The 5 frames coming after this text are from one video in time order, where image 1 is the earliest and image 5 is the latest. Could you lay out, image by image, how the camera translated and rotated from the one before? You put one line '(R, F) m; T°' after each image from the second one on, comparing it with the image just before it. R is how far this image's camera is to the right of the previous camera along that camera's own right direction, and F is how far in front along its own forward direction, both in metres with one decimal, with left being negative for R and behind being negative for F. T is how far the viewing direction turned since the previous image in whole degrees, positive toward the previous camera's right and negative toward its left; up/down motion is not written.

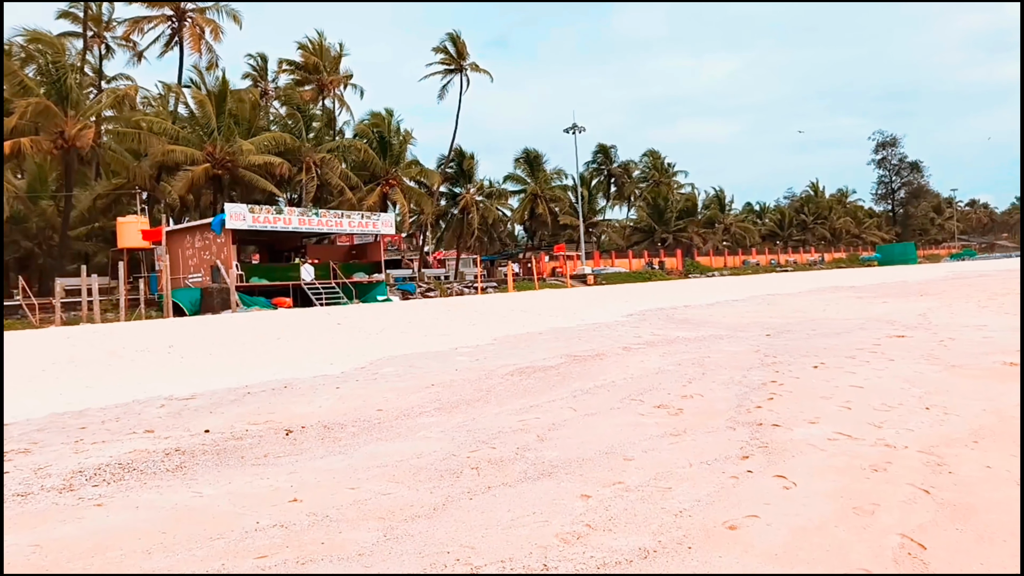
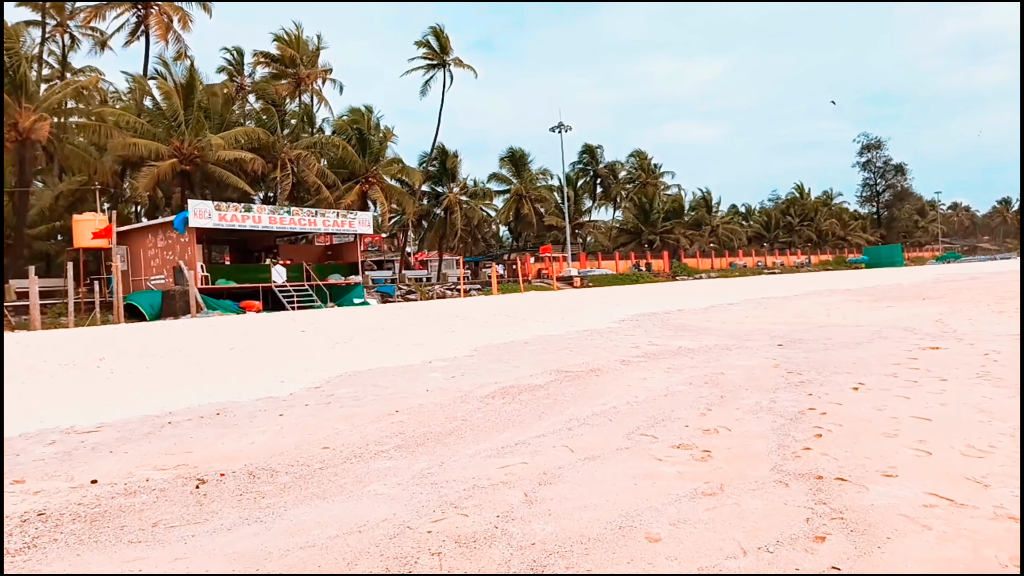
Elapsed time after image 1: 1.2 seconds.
(0.0, +1.2) m; +1°
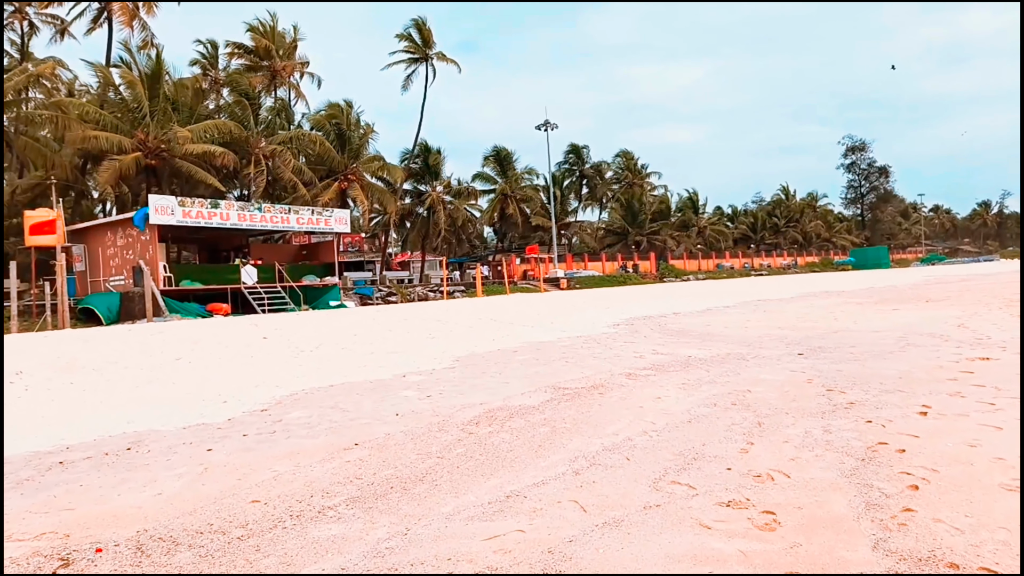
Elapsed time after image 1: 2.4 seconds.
(0.0, +1.2) m; +1°
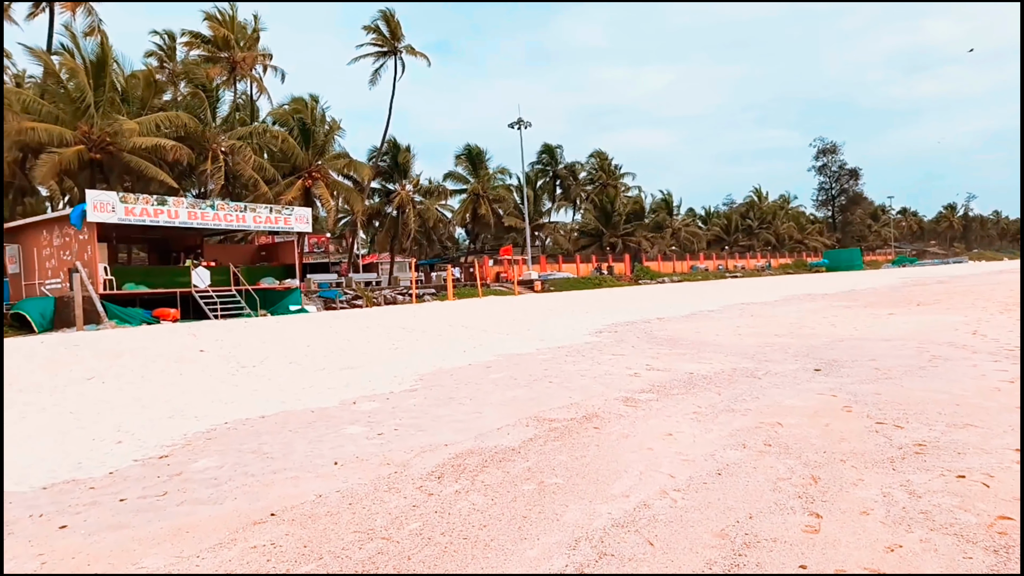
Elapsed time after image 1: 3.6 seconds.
(0.0, +1.3) m; +2°
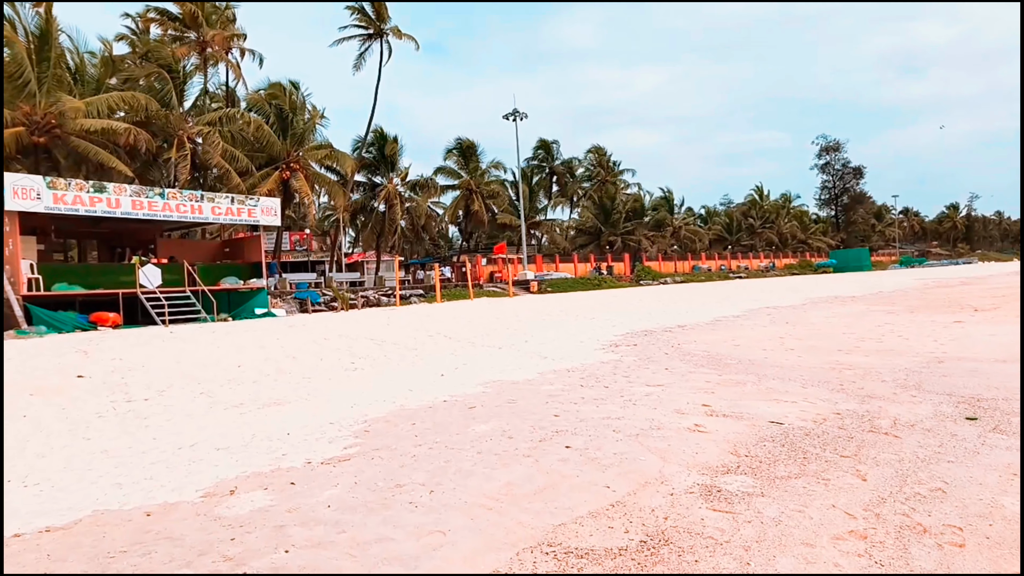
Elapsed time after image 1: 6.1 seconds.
(0.0, +2.7) m; 0°
